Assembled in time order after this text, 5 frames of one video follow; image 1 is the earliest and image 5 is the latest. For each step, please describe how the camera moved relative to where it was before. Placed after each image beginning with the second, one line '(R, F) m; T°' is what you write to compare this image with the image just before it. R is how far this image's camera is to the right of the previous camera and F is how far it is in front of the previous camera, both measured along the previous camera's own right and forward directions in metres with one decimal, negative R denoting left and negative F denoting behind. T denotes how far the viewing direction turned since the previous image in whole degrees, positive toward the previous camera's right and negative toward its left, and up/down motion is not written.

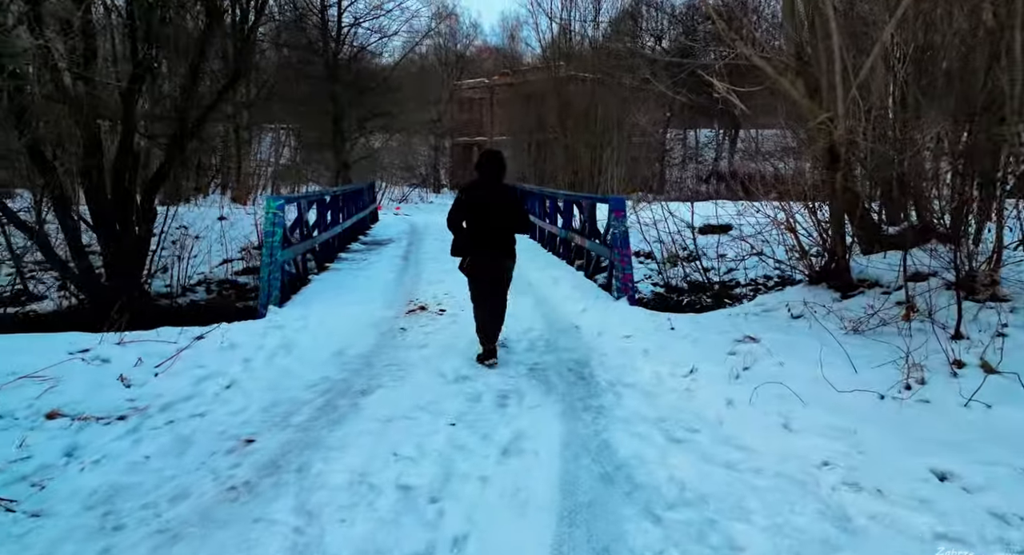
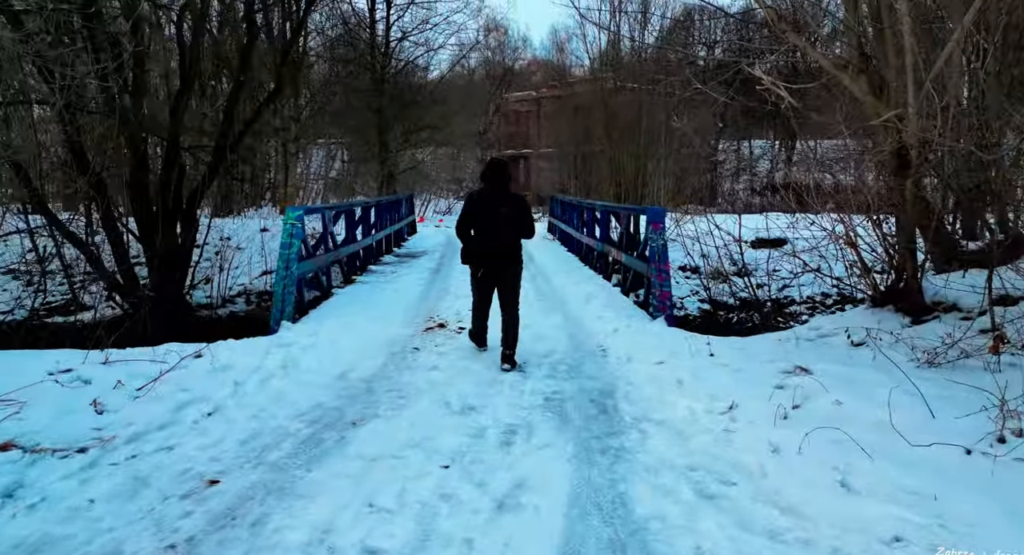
(+0.2, +0.6) m; -4°
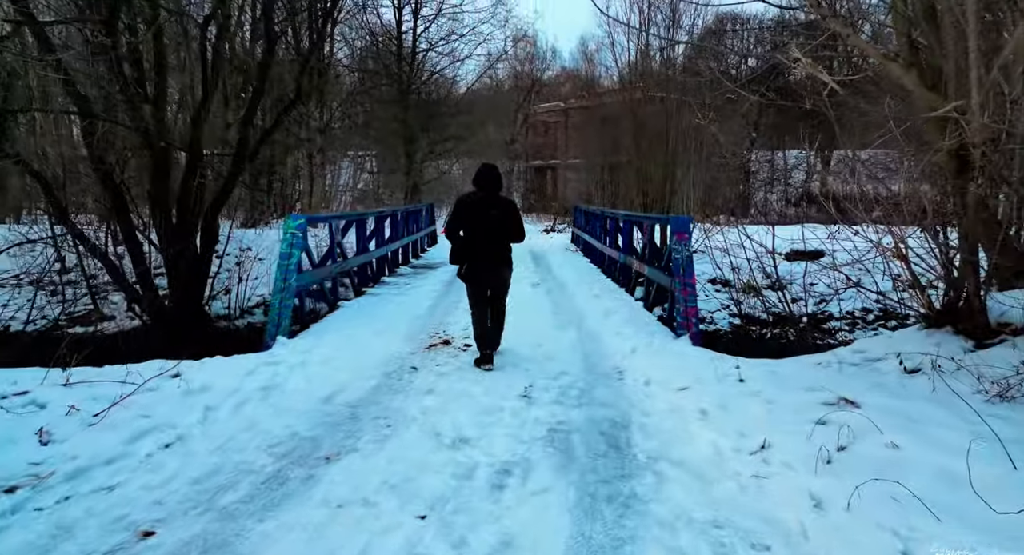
(+0.1, +0.5) m; -2°
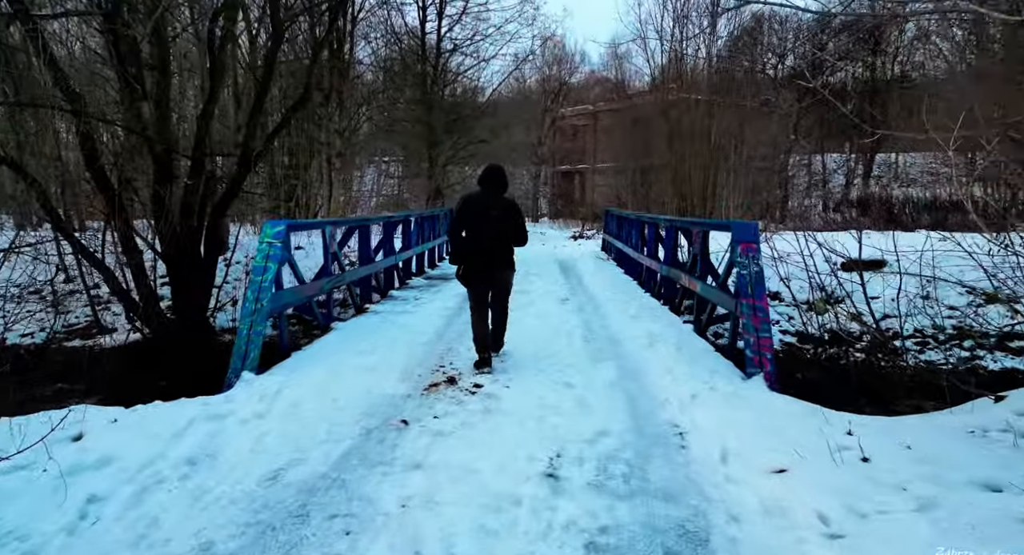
(0.0, +1.4) m; -2°
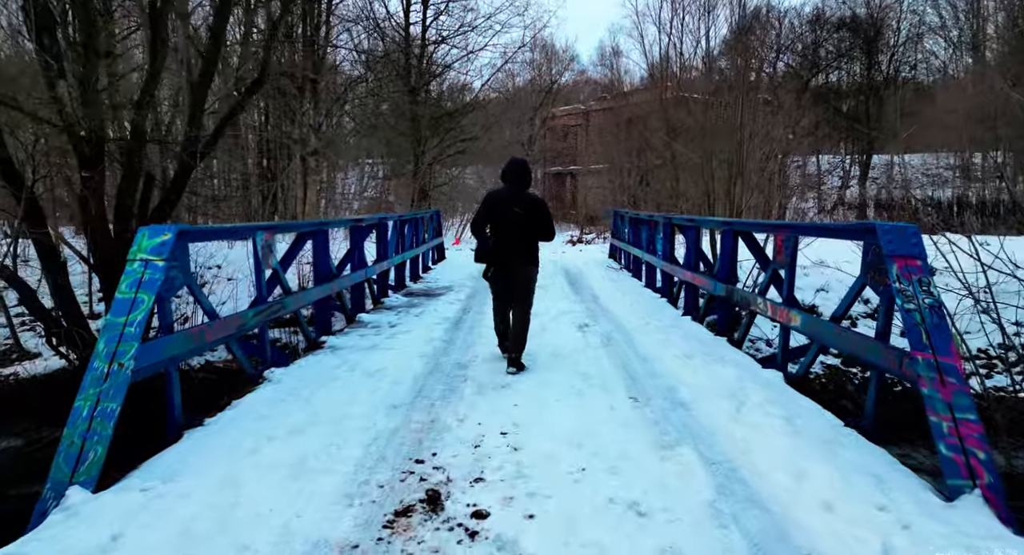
(-0.1, +2.2) m; +1°
